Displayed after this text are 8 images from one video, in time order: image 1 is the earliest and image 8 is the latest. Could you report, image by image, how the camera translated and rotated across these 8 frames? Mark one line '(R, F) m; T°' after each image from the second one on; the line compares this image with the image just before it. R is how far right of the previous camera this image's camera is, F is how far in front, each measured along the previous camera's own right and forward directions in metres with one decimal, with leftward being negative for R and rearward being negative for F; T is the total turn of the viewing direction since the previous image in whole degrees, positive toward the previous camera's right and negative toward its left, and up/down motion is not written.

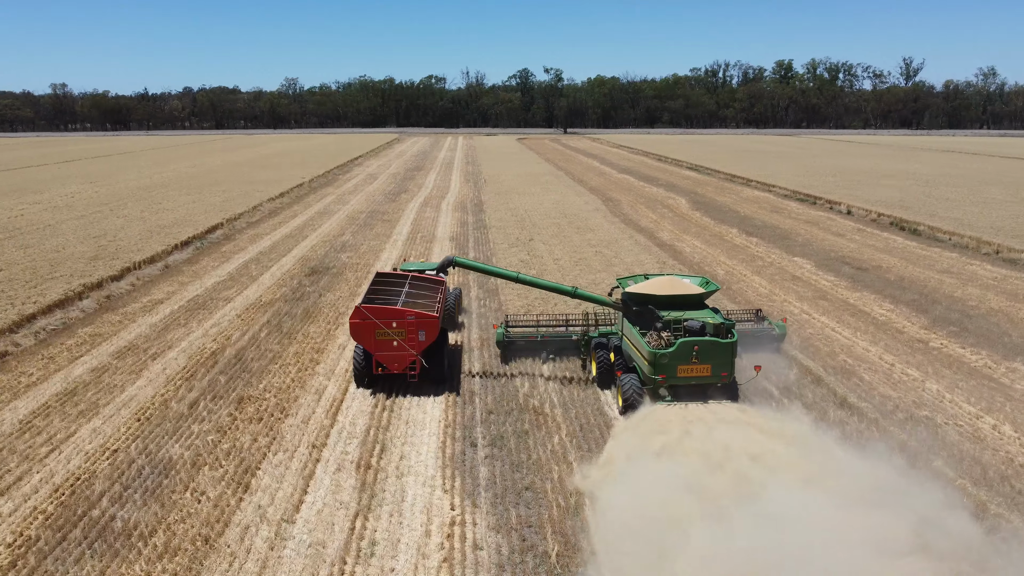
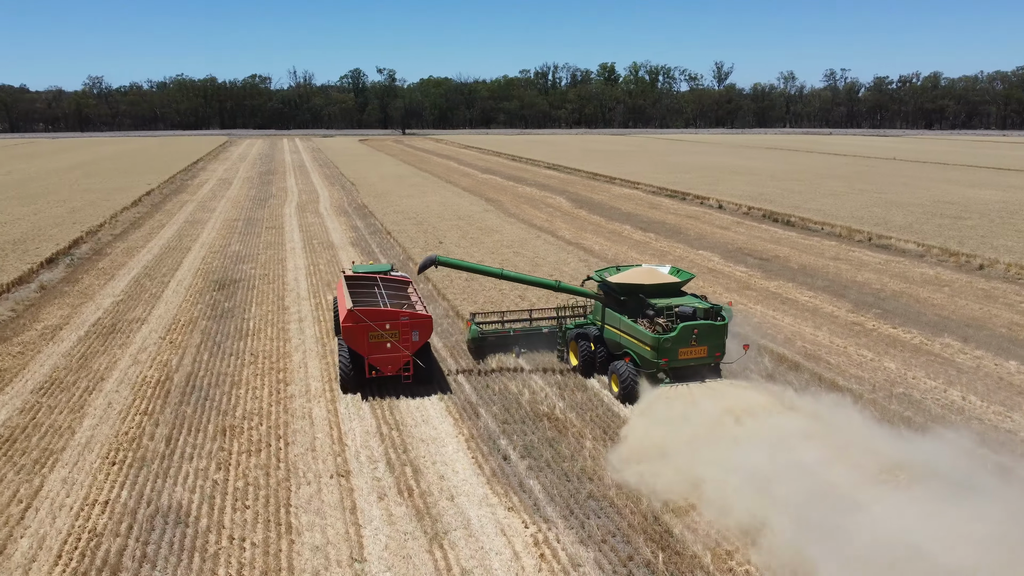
(-2.2, +0.5) m; +12°
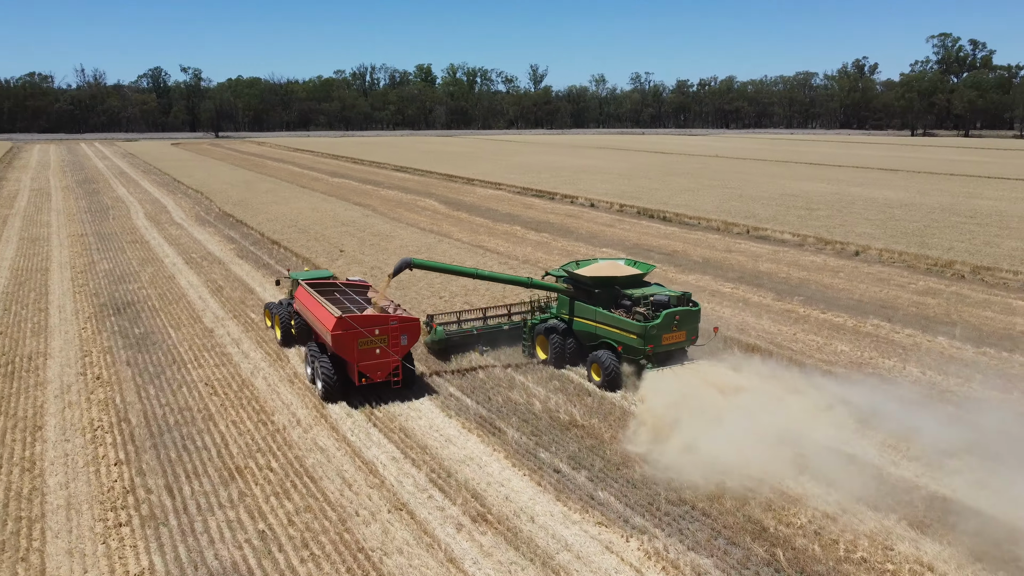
(-2.4, +0.7) m; +13°
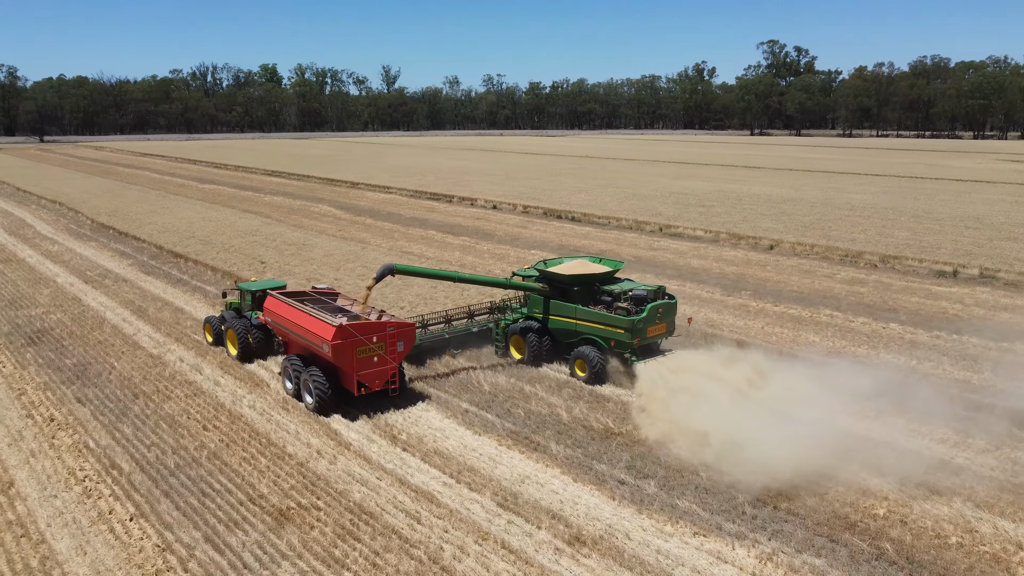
(-2.1, +0.6) m; +11°
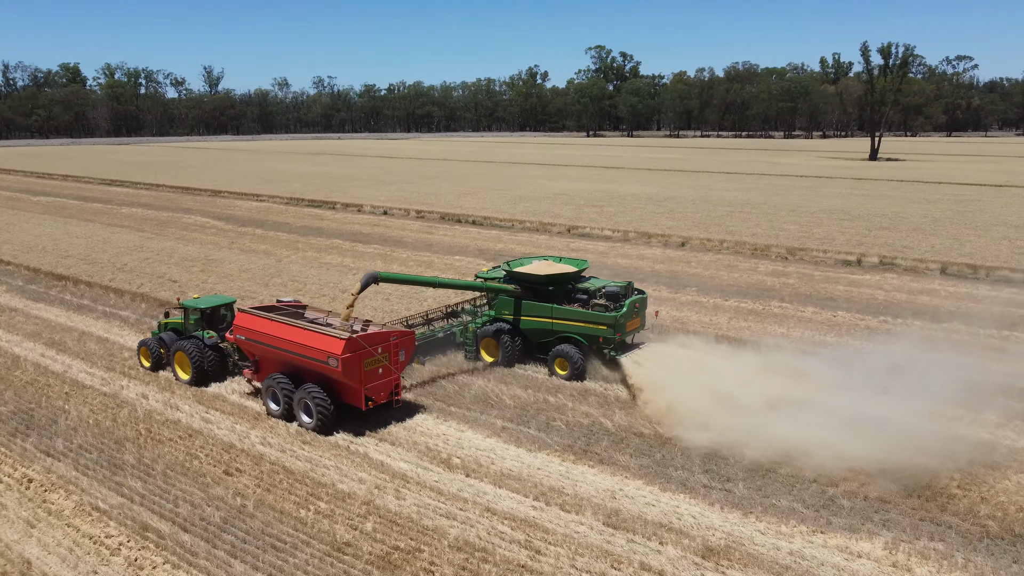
(-2.5, +0.7) m; +12°
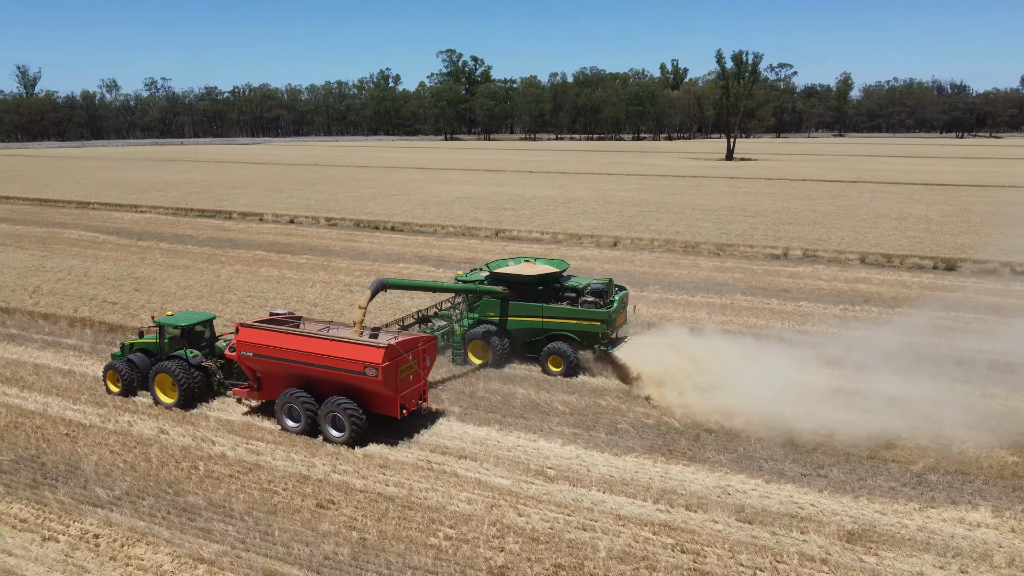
(-2.6, +0.4) m; +11°
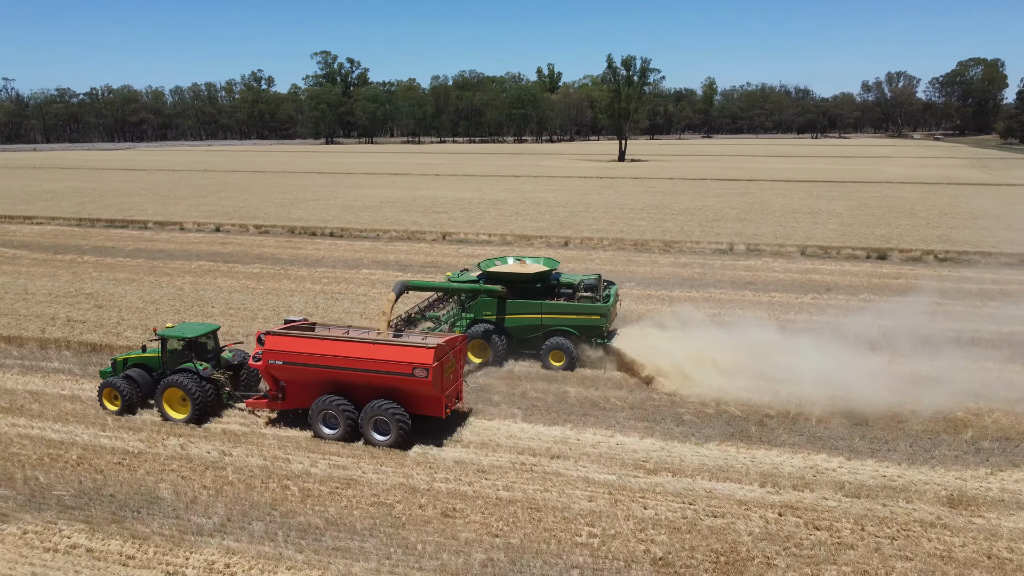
(-2.4, +0.1) m; +9°
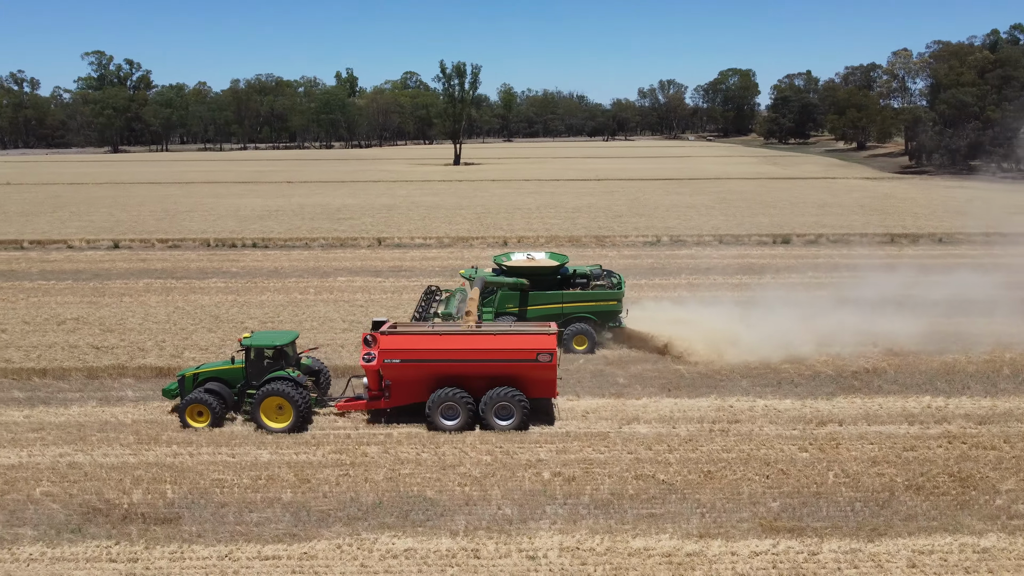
(-4.9, 0.0) m; +16°
